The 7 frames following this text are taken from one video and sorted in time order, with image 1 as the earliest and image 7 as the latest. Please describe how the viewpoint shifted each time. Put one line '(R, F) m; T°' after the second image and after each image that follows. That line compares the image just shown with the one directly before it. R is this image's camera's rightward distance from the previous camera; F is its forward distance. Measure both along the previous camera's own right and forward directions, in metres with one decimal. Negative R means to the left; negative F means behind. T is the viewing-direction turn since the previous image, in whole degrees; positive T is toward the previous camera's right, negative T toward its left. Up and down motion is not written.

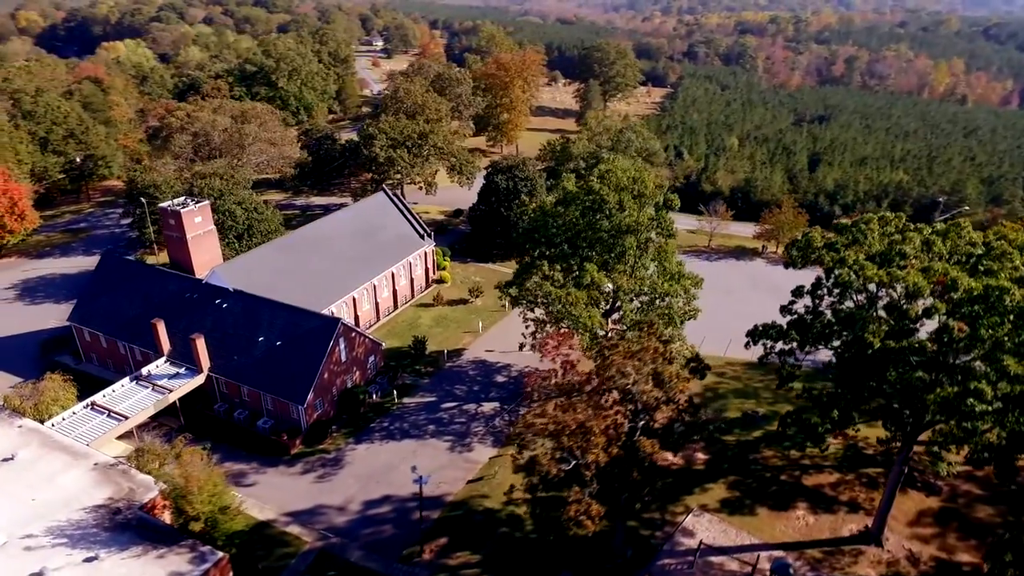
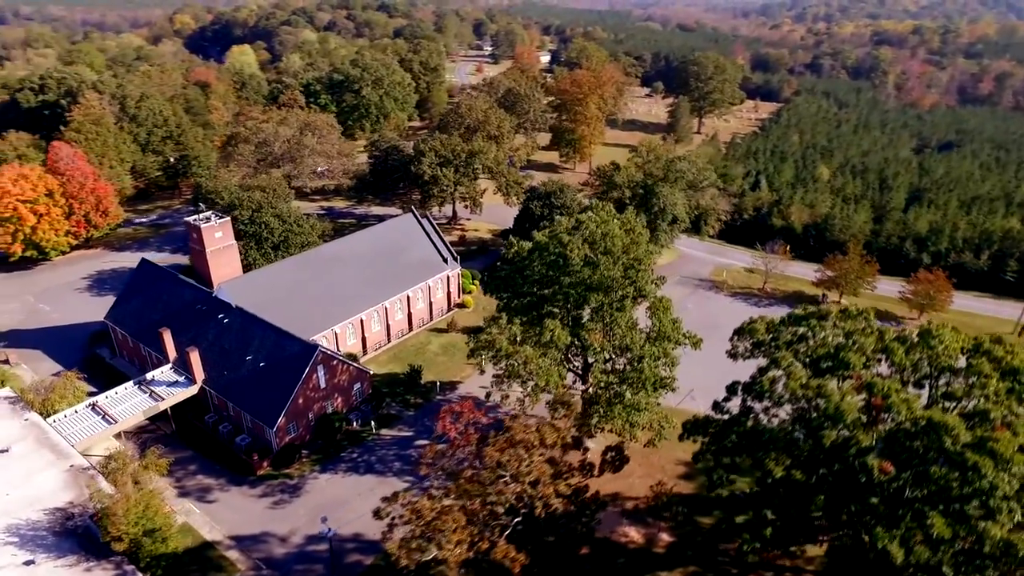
(+5.8, +1.6) m; -10°
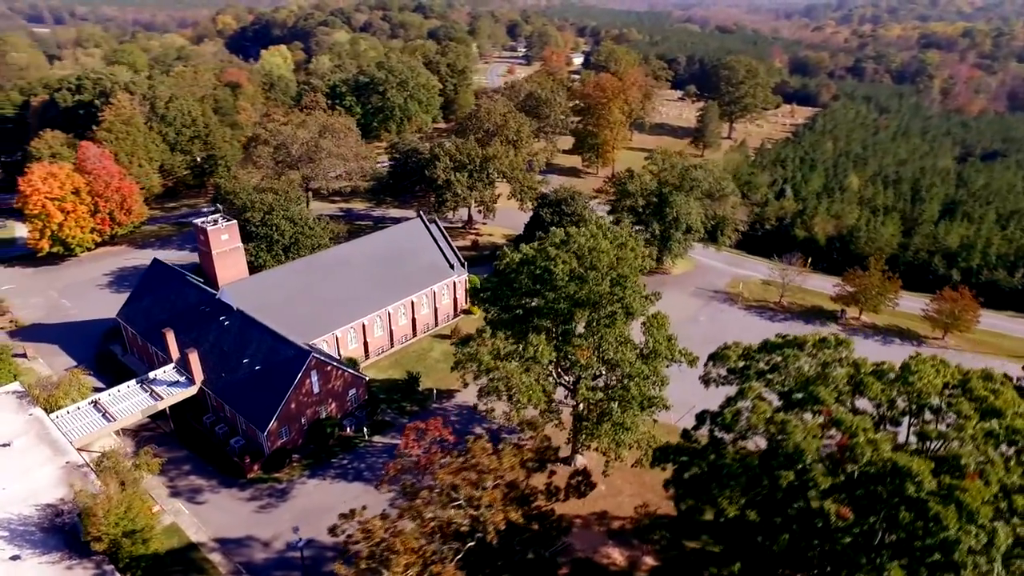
(+1.9, +0.4) m; -3°
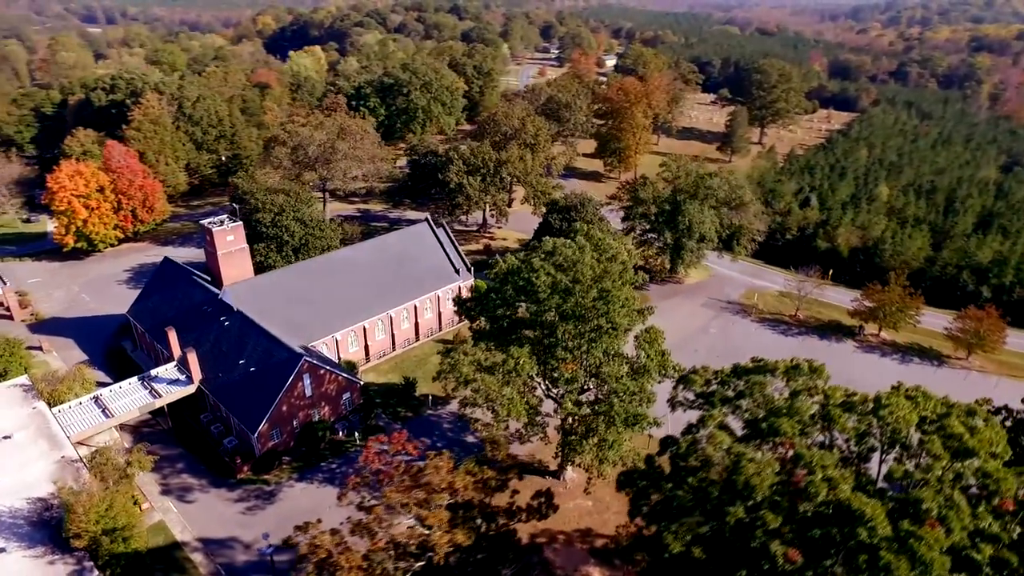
(+1.9, +0.4) m; -3°
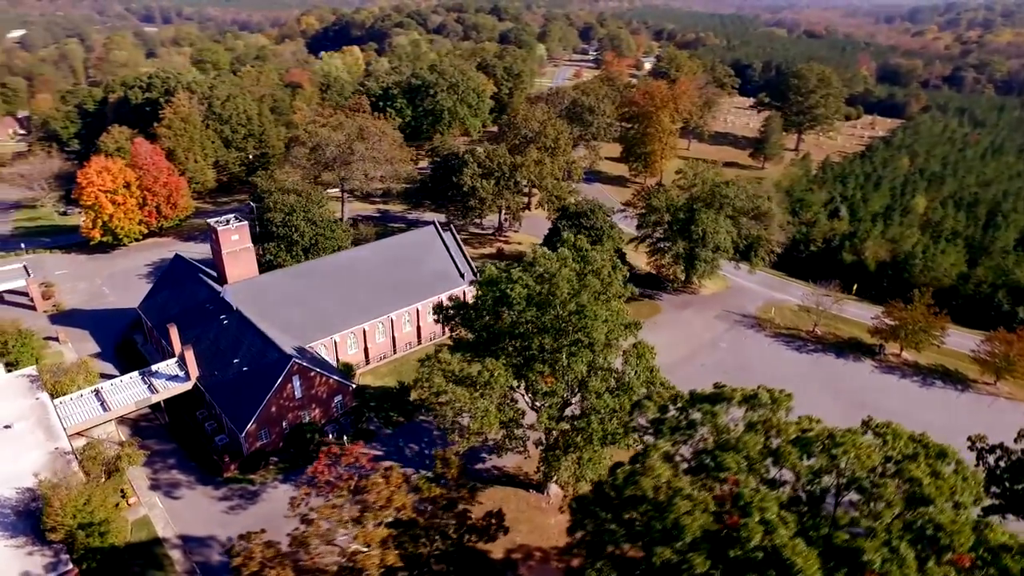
(+2.3, +0.6) m; -3°
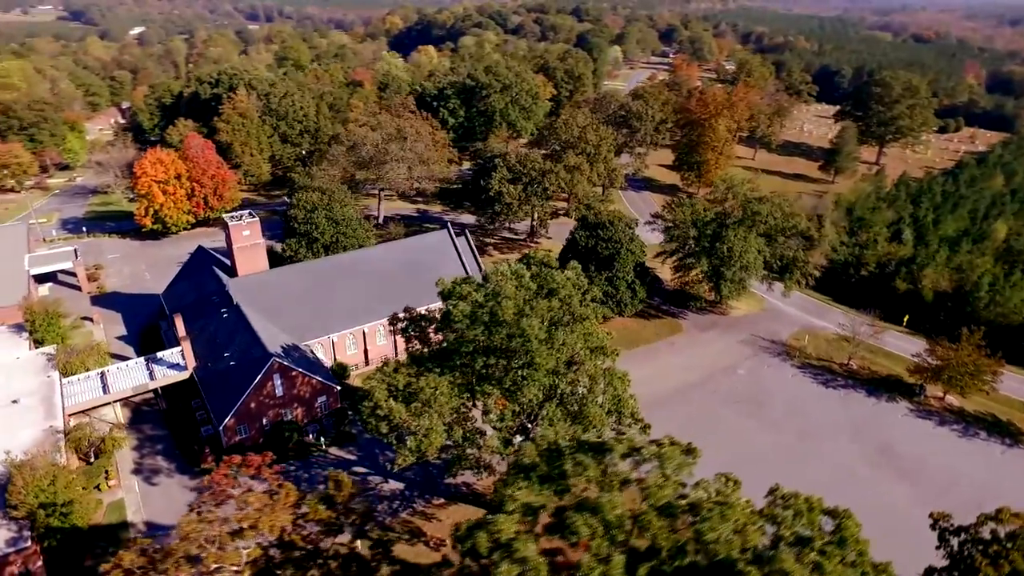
(+4.6, +1.3) m; -7°
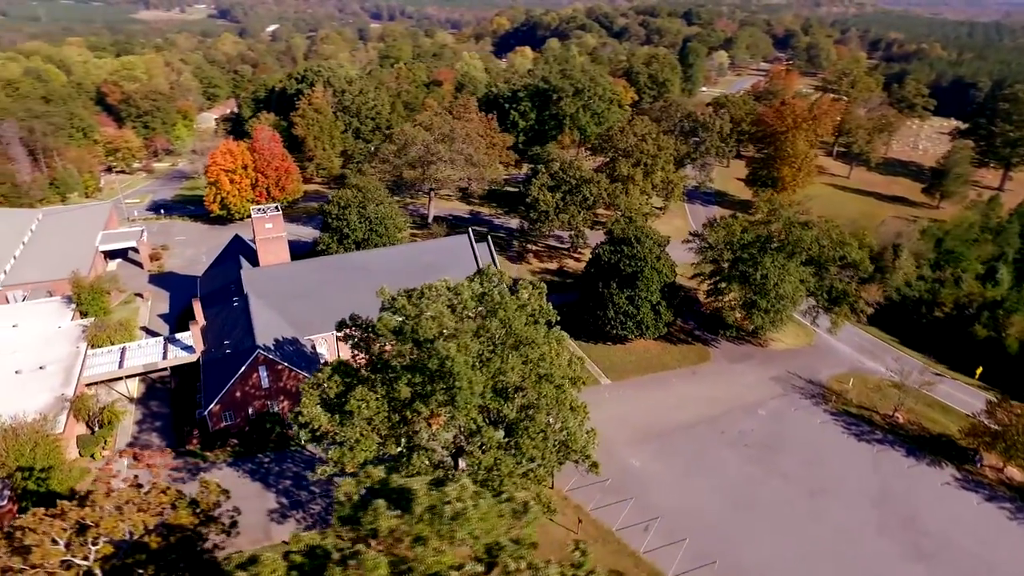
(+5.6, +1.7) m; -9°
